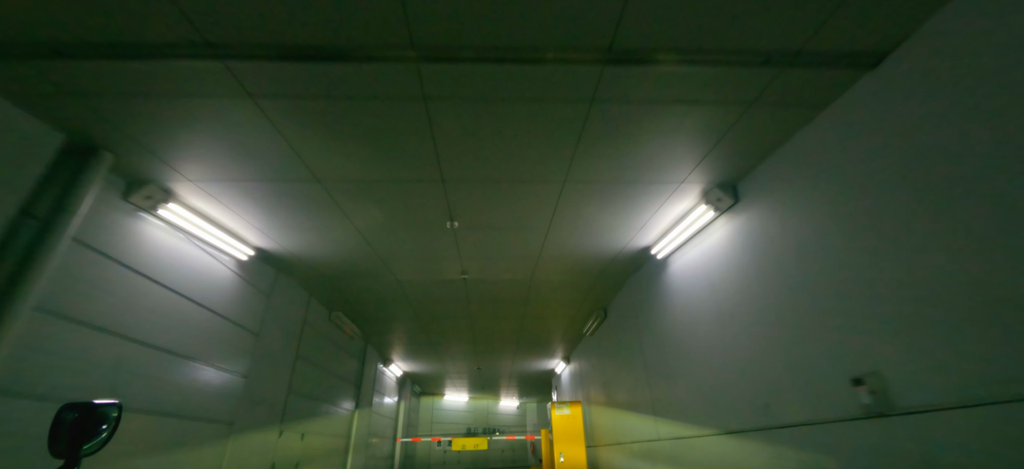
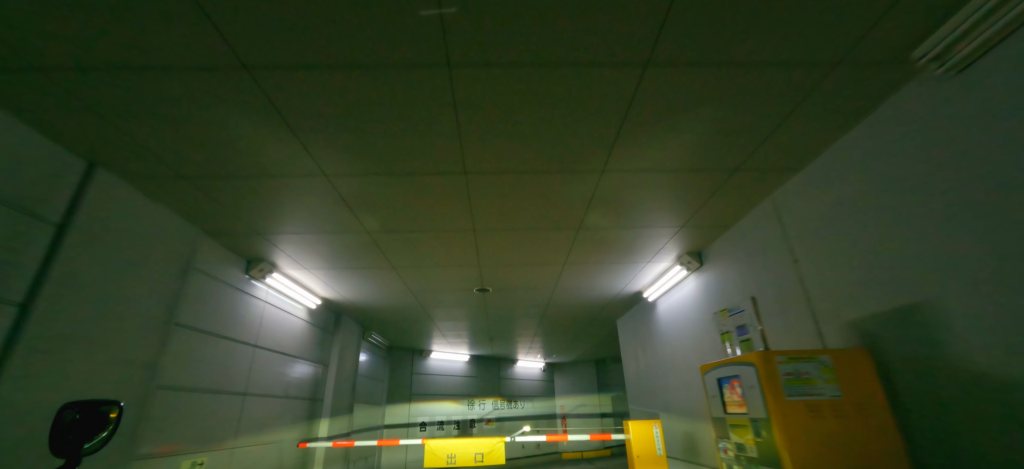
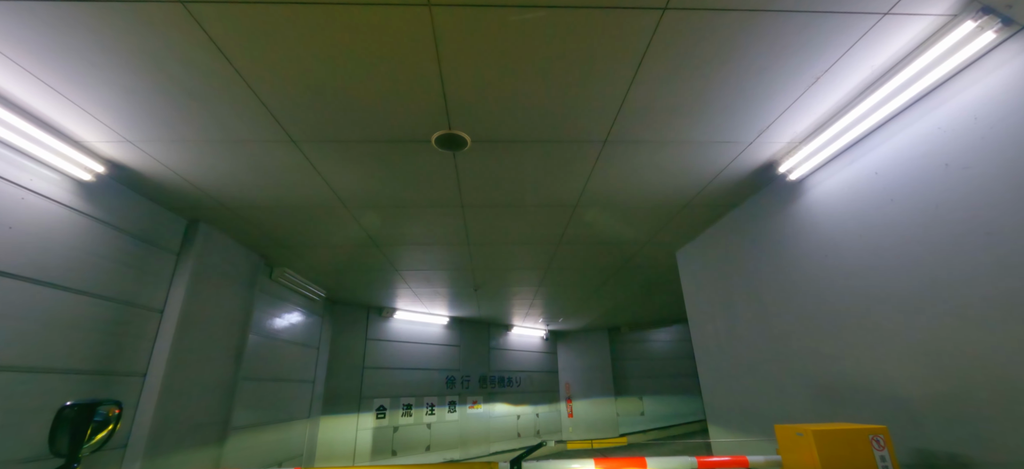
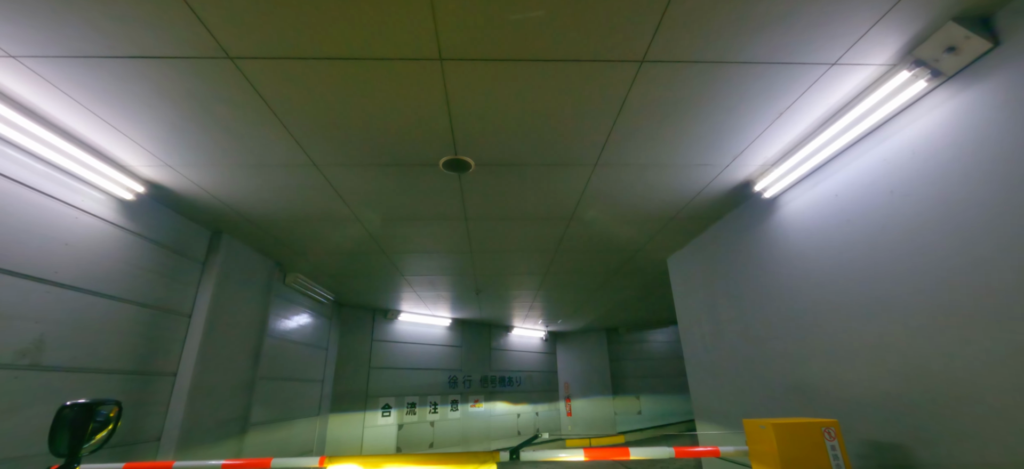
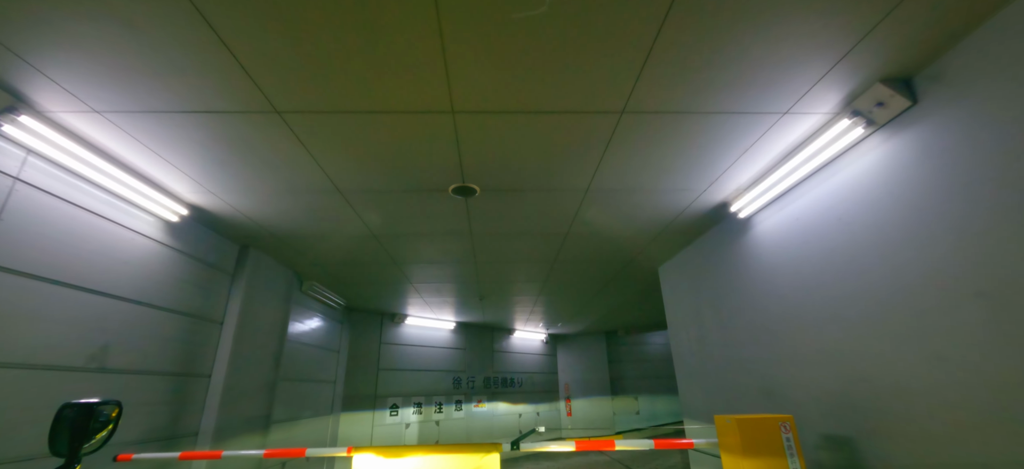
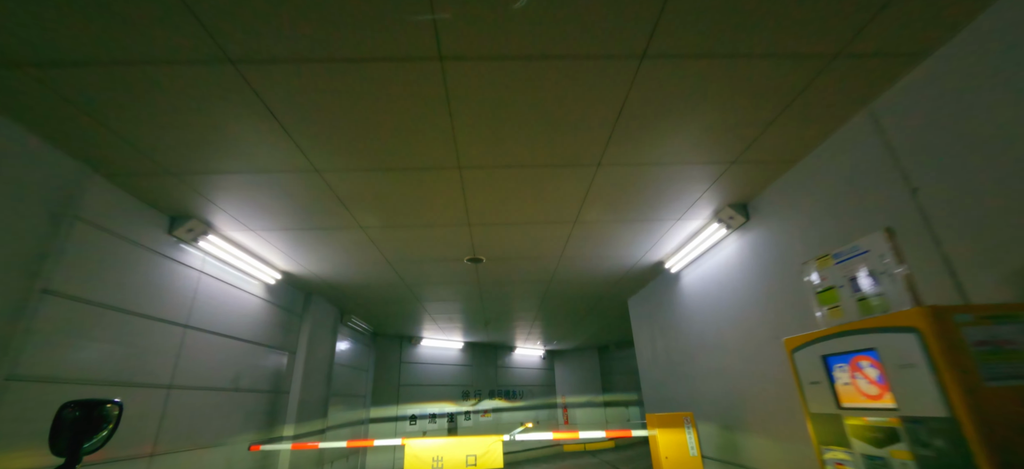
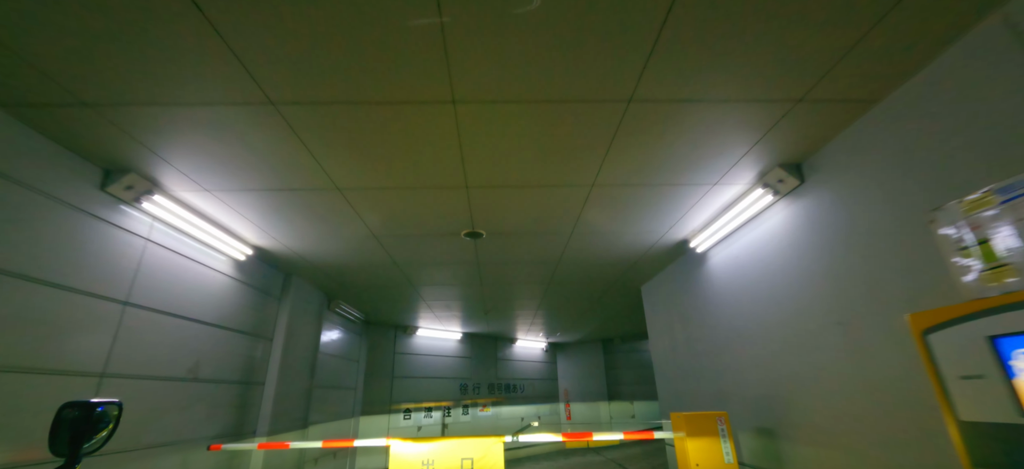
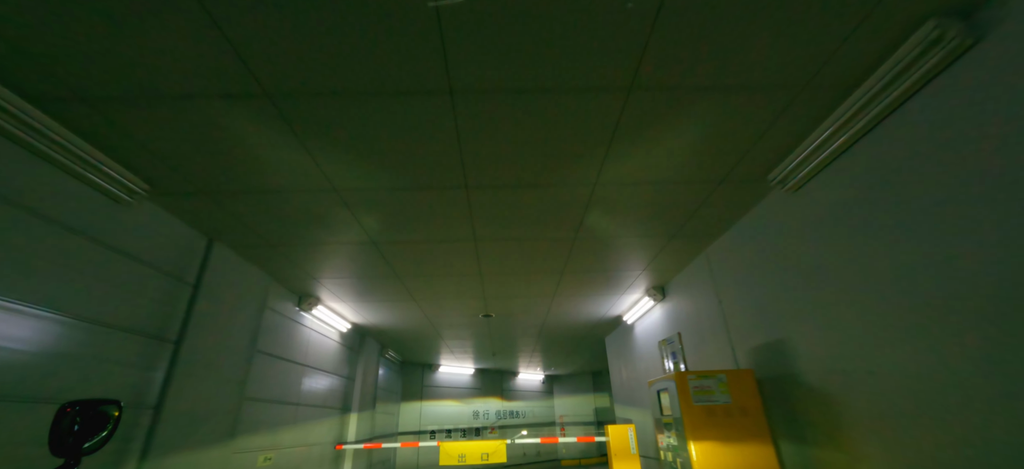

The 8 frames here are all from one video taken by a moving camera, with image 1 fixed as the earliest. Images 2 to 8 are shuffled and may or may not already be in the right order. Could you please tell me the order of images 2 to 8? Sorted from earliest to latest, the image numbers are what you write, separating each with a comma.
8, 2, 6, 7, 5, 4, 3
